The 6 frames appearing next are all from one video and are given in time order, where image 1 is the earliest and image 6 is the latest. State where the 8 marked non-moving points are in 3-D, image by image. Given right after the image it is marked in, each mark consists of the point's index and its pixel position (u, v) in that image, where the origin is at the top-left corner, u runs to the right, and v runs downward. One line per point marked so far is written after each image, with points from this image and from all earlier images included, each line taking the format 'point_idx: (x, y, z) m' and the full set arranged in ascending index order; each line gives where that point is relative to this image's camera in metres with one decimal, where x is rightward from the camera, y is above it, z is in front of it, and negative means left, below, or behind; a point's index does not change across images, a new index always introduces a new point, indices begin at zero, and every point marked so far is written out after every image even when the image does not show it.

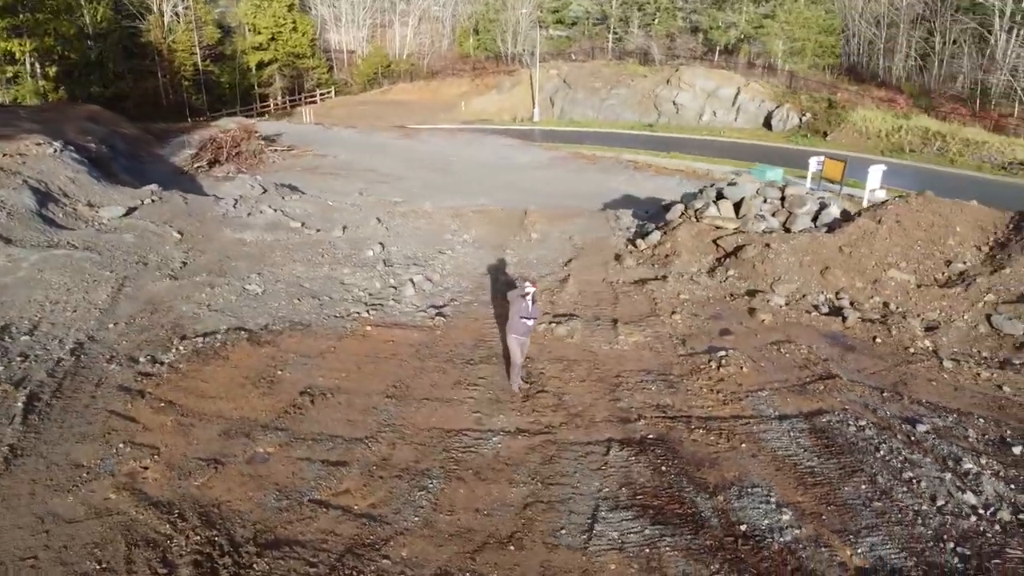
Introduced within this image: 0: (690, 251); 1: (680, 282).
0: (+2.8, +0.6, +12.6) m
1: (+2.5, +0.1, +11.7) m
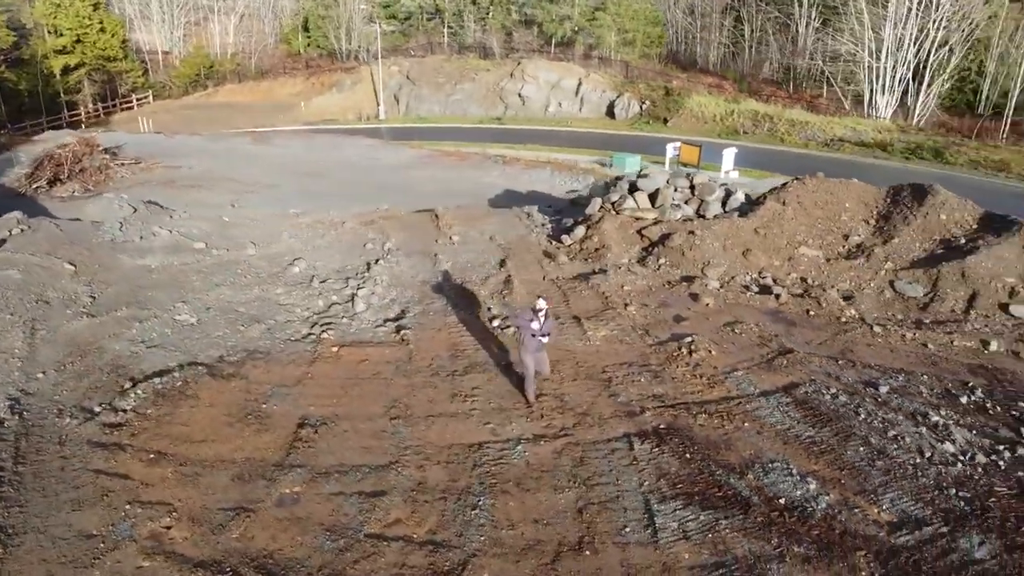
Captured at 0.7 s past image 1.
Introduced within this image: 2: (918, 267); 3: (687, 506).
0: (+1.7, +0.7, +13.1) m
1: (+1.6, +0.2, +12.1) m
2: (+6.1, +0.3, +12.2) m
3: (+1.4, -1.8, +6.6) m
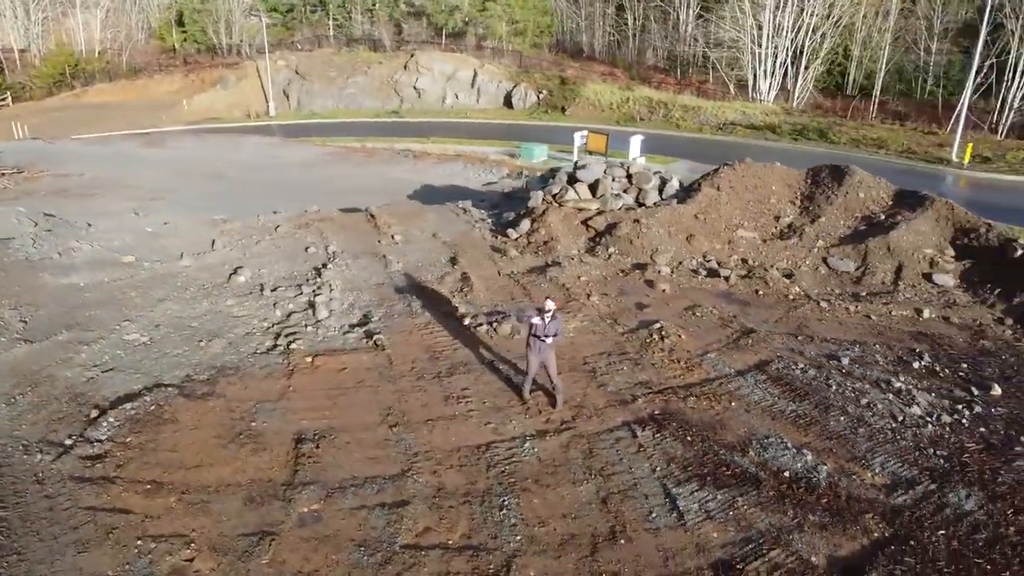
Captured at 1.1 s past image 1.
0: (+0.9, +0.9, +13.3) m
1: (+1.0, +0.3, +12.3) m
2: (+5.4, +0.7, +13.0) m
3: (+1.6, -1.7, +6.9) m
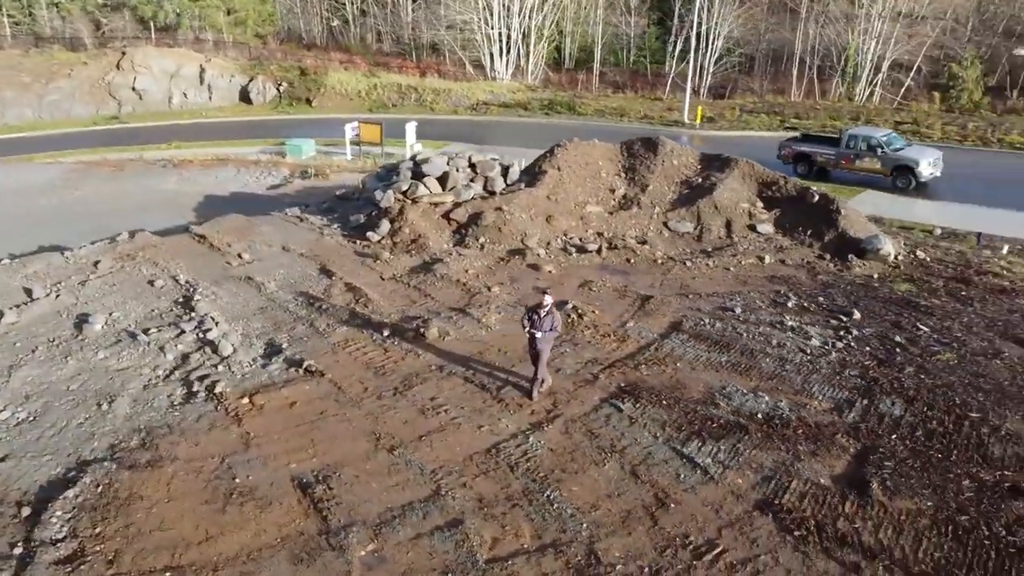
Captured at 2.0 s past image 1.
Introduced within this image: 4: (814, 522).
0: (-1.3, +0.9, +13.3) m
1: (-0.9, +0.4, +12.5) m
2: (+3.0, +1.5, +14.5) m
3: (+1.8, -1.5, +7.7) m
4: (+2.5, -1.9, +6.6) m
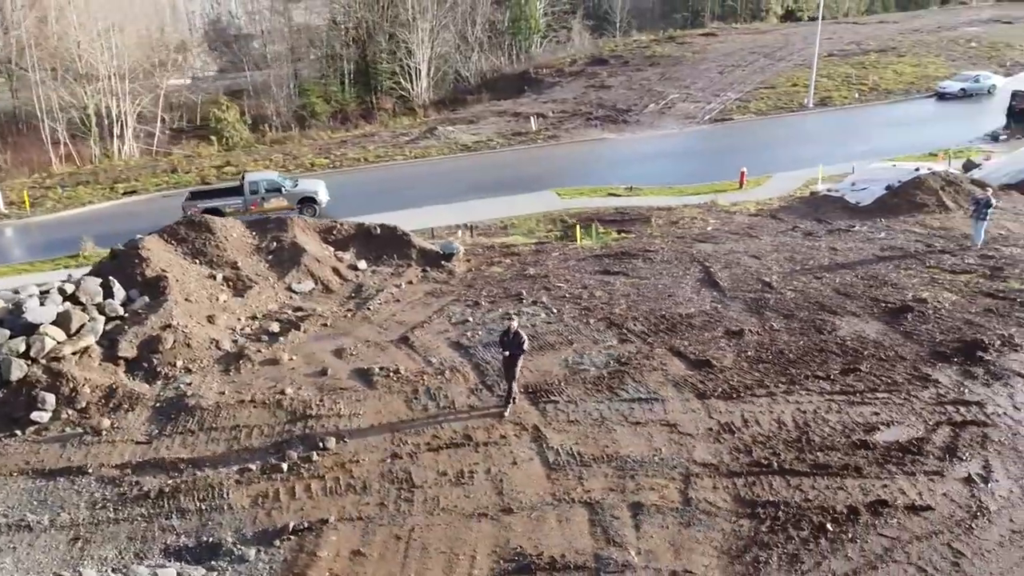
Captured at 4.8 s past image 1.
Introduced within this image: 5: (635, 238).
0: (-5.5, -1.3, +11.1) m
1: (-4.4, -1.4, +11.0) m
2: (-4.3, +0.3, +15.2) m
3: (+1.4, -1.3, +10.6) m
4: (+2.8, -1.3, +10.5) m
5: (+2.8, +1.1, +18.2) m
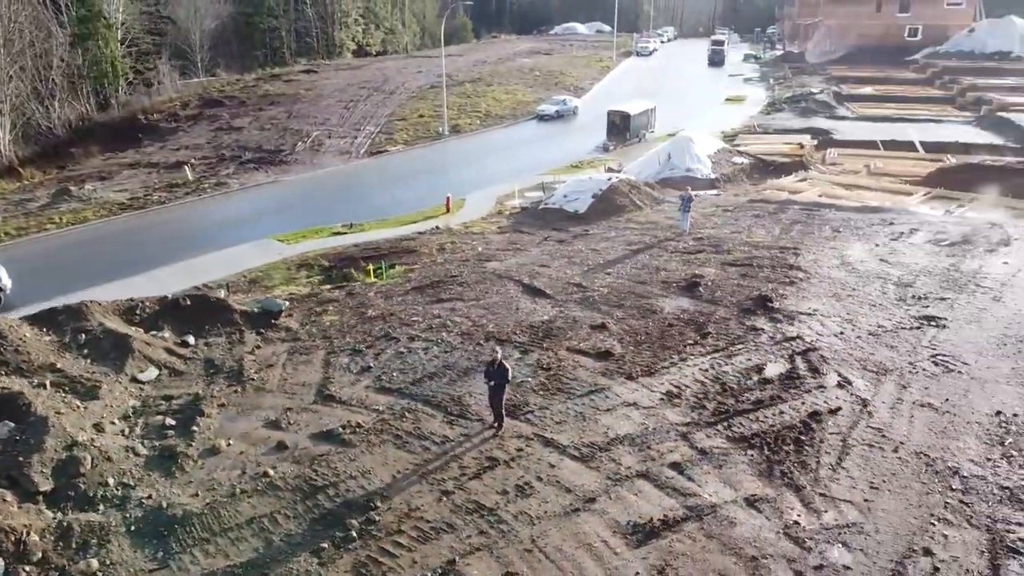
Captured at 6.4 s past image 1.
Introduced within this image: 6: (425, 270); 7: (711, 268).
0: (-5.3, -2.6, +9.3) m
1: (-4.3, -2.6, +9.8) m
2: (-6.6, -1.3, +13.4) m
3: (+0.9, -1.5, +12.3) m
4: (+2.1, -1.3, +12.9) m
5: (-2.2, +0.5, +19.6) m
6: (-2.1, +0.4, +19.2) m
7: (+4.3, +0.4, +17.5) m
